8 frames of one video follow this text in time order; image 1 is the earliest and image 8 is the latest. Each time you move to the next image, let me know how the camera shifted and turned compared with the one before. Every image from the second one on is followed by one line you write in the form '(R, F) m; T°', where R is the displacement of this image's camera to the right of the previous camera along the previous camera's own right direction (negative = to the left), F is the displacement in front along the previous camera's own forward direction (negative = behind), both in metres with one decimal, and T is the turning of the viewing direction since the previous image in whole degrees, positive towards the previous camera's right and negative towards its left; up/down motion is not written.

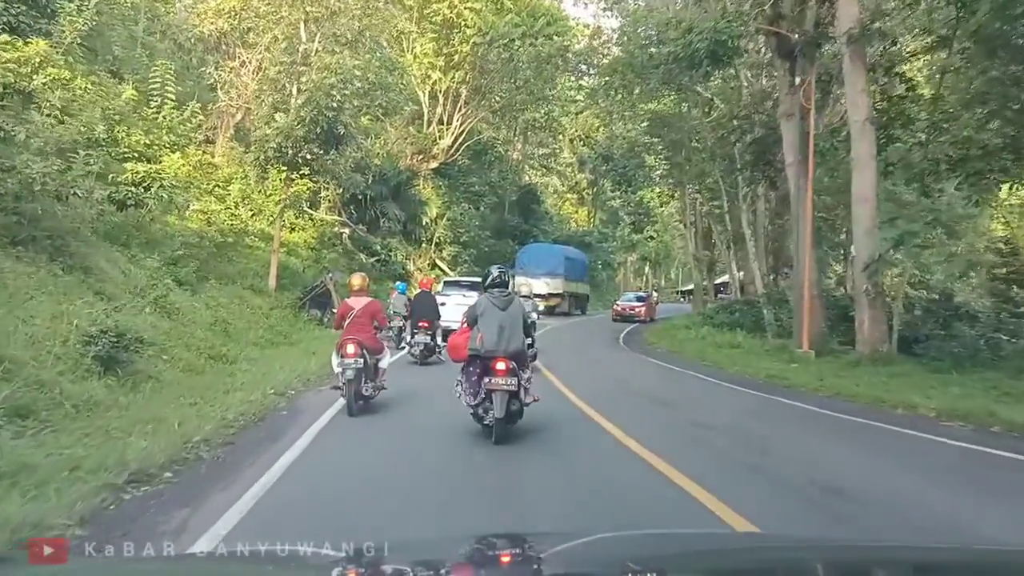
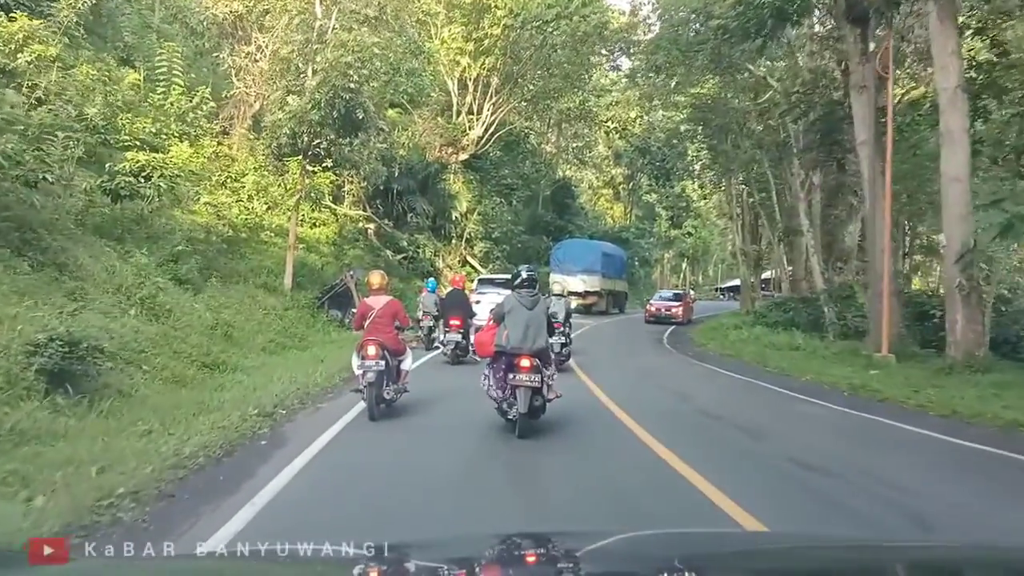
(0.0, +2.3) m; -2°
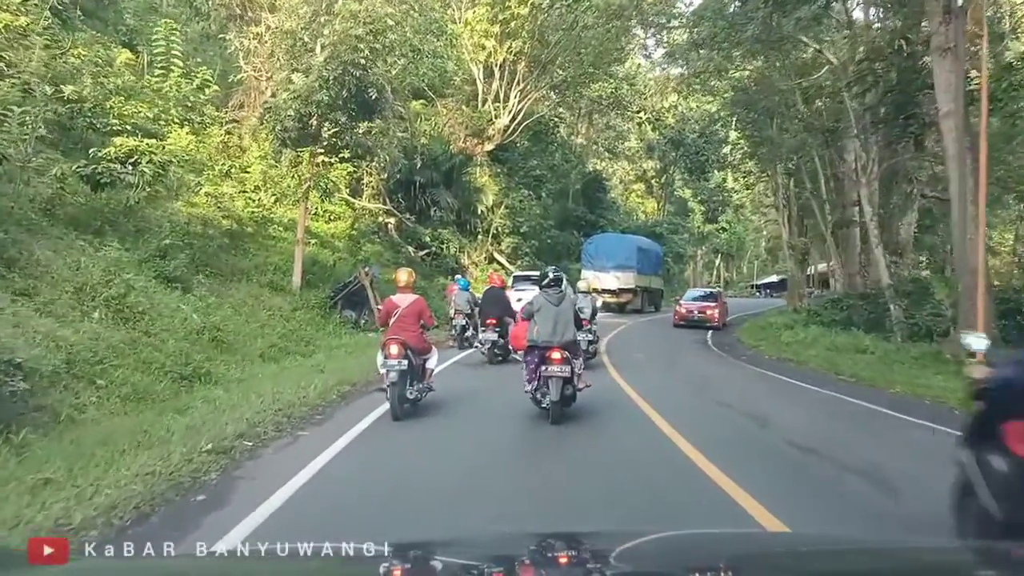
(0.0, +2.4) m; -2°
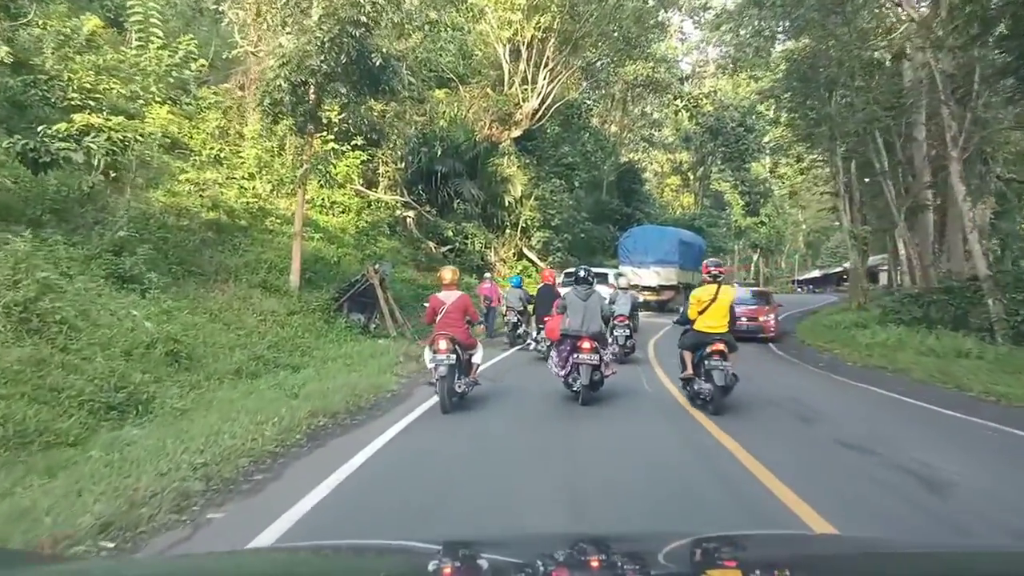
(0.0, +3.3) m; -2°
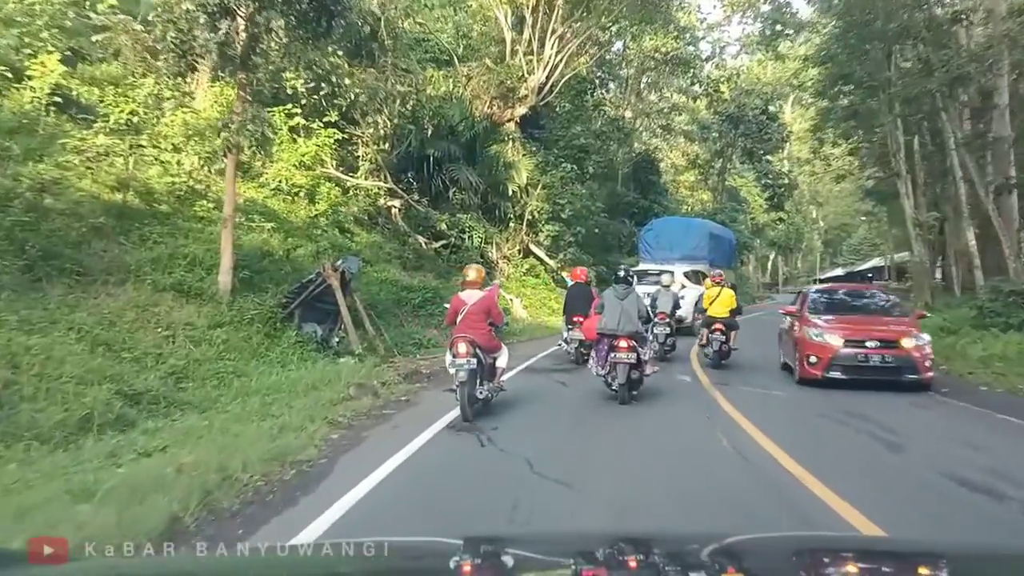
(+0.1, +5.0) m; -1°
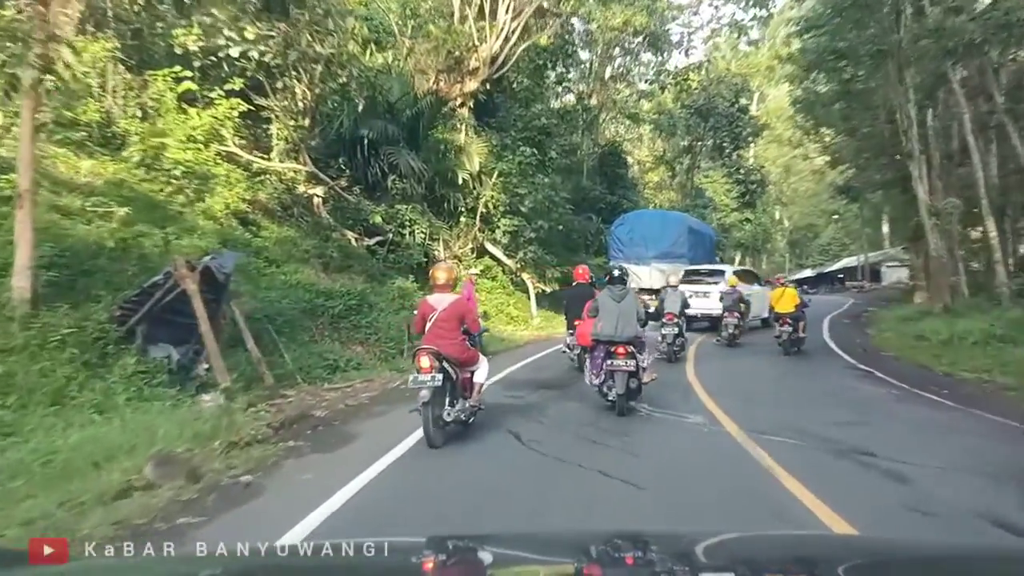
(+0.4, +4.5) m; +2°
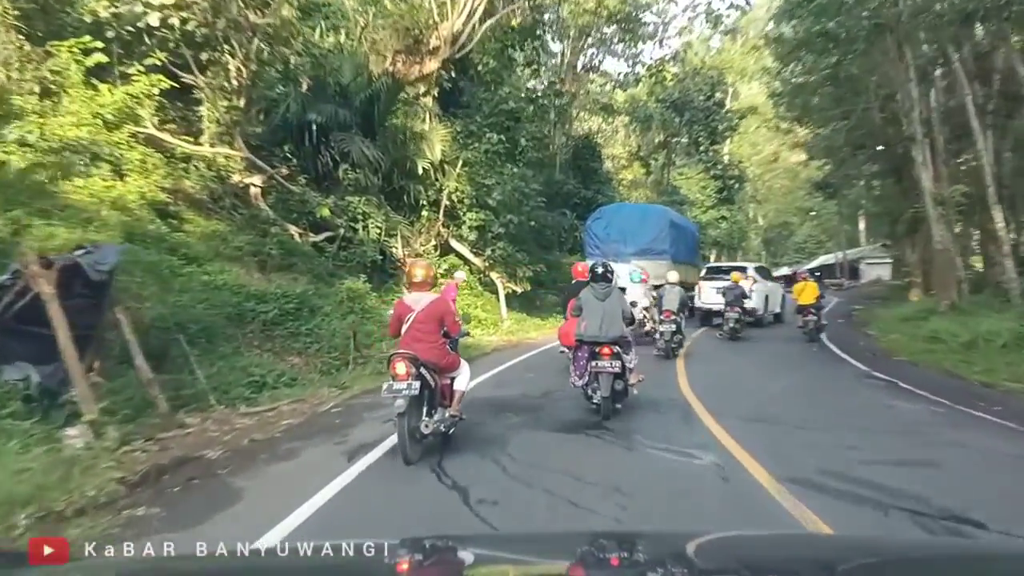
(+0.2, +2.4) m; +2°
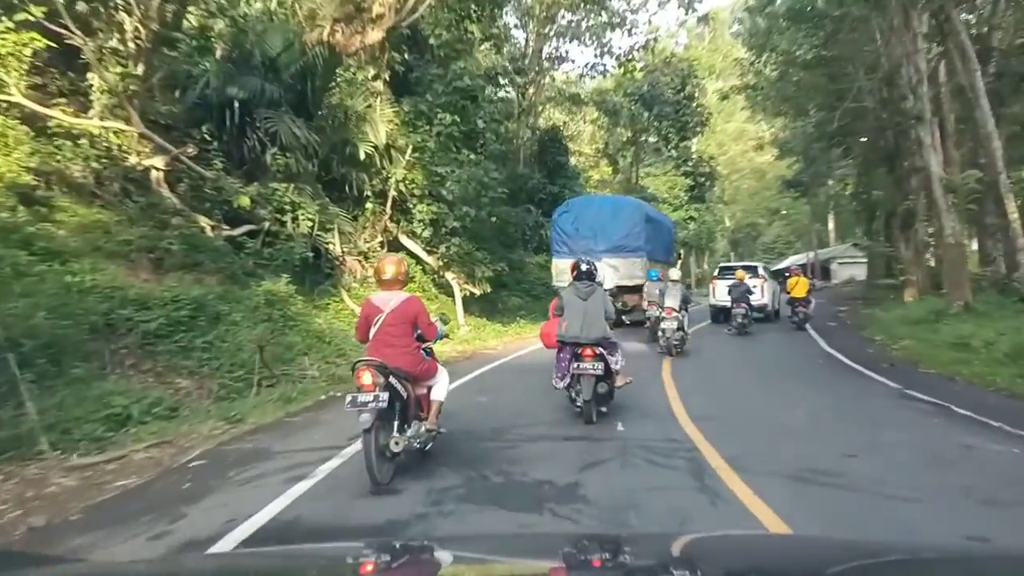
(+0.3, +2.9) m; +2°
